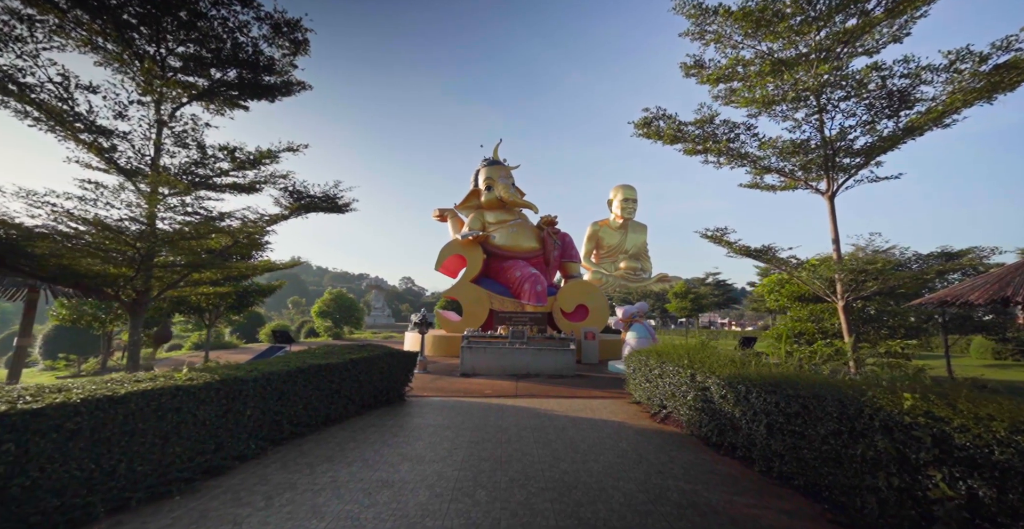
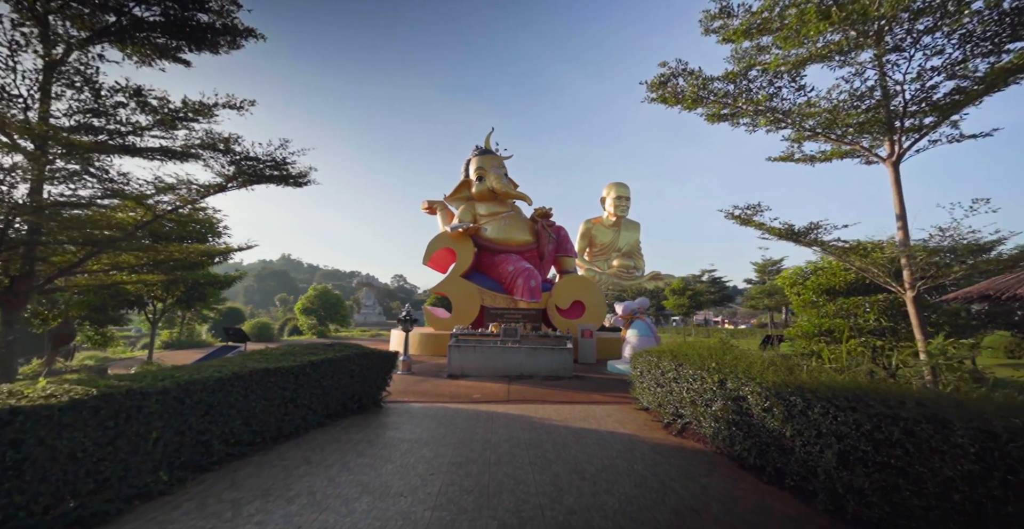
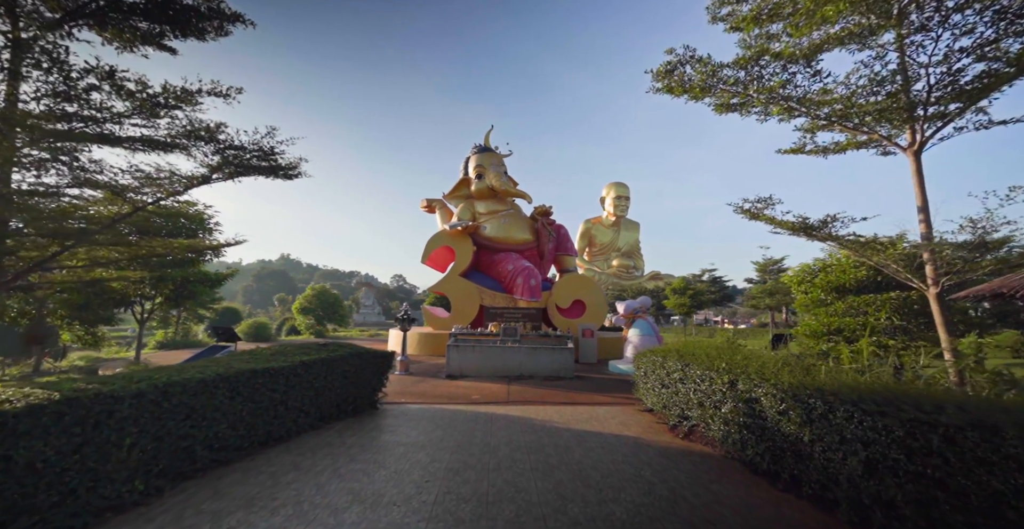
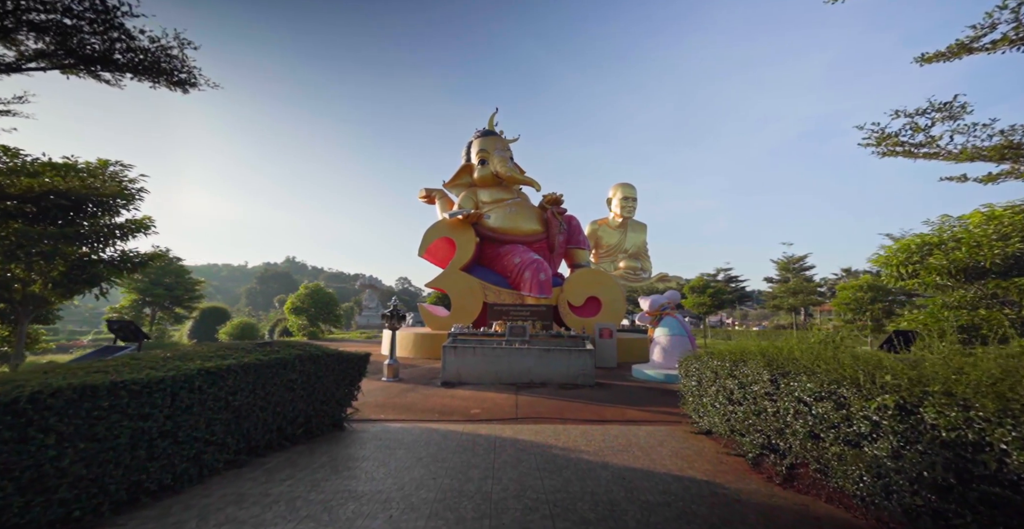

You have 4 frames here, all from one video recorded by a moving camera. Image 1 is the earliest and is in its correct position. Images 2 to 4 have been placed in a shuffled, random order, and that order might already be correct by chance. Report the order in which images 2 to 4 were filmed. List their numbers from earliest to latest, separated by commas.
2, 3, 4
